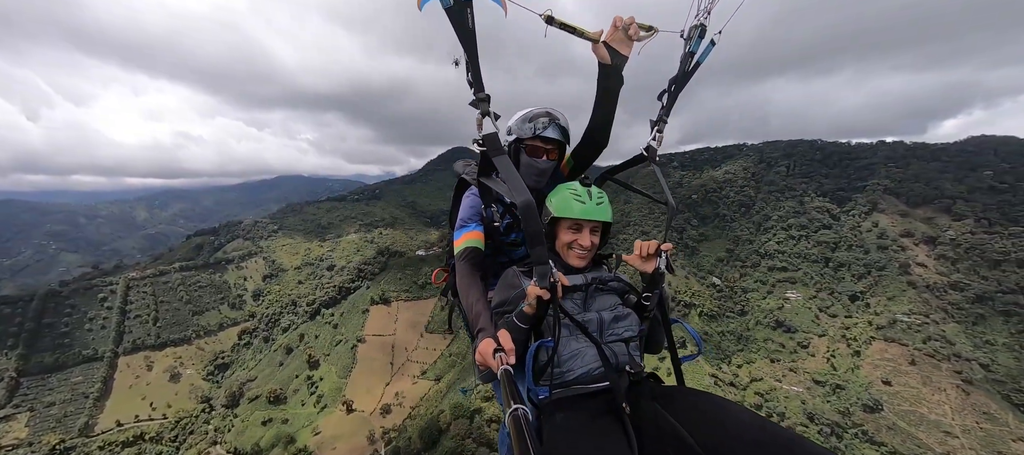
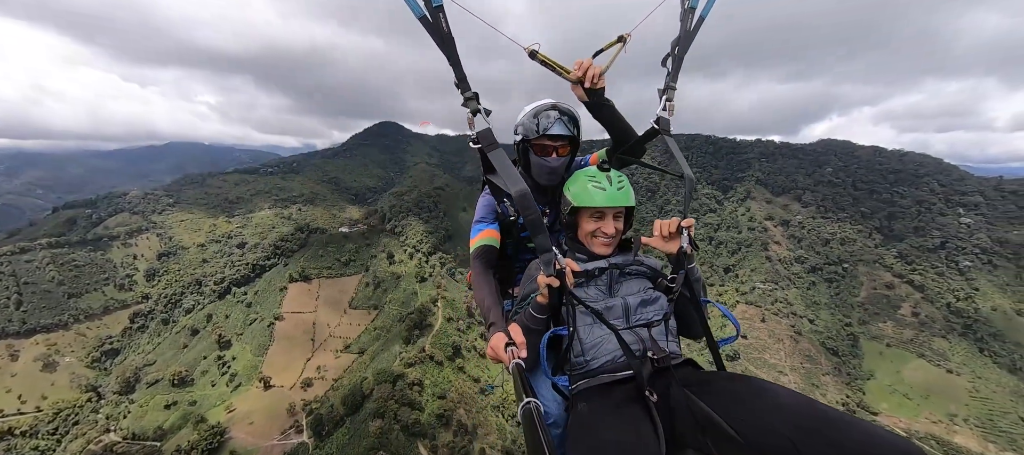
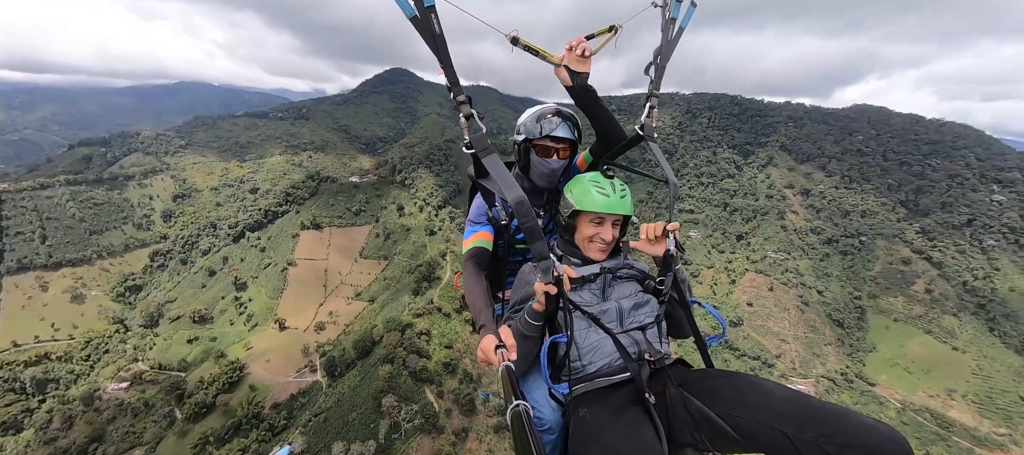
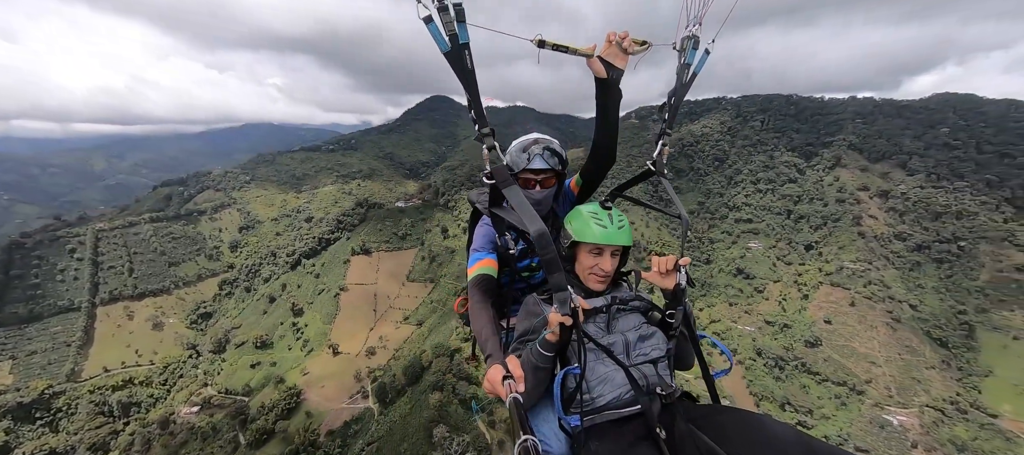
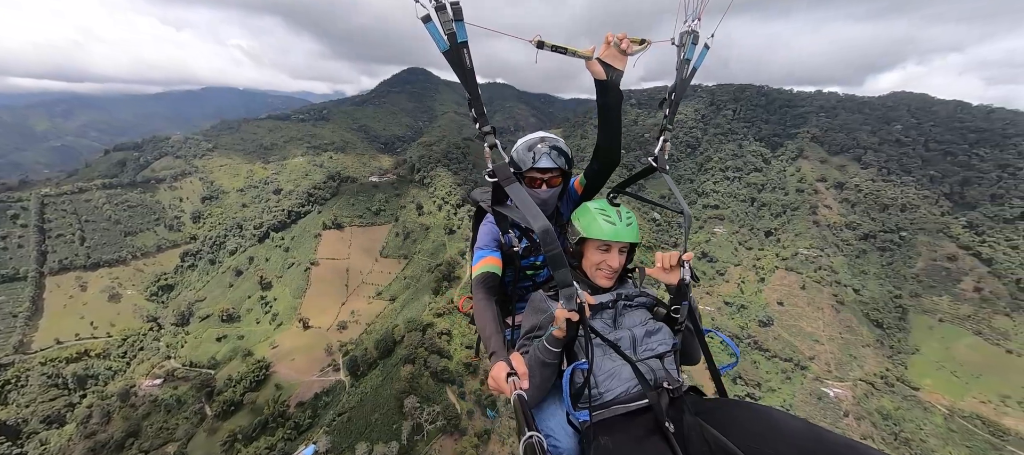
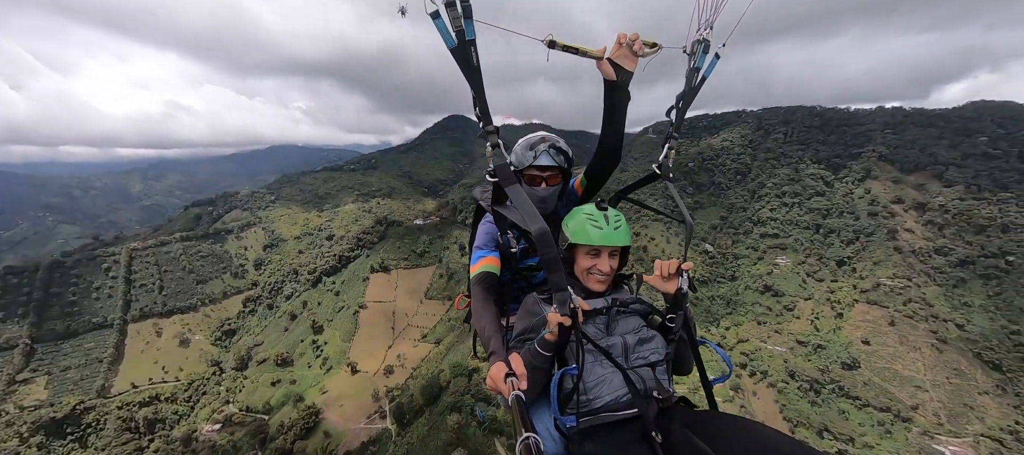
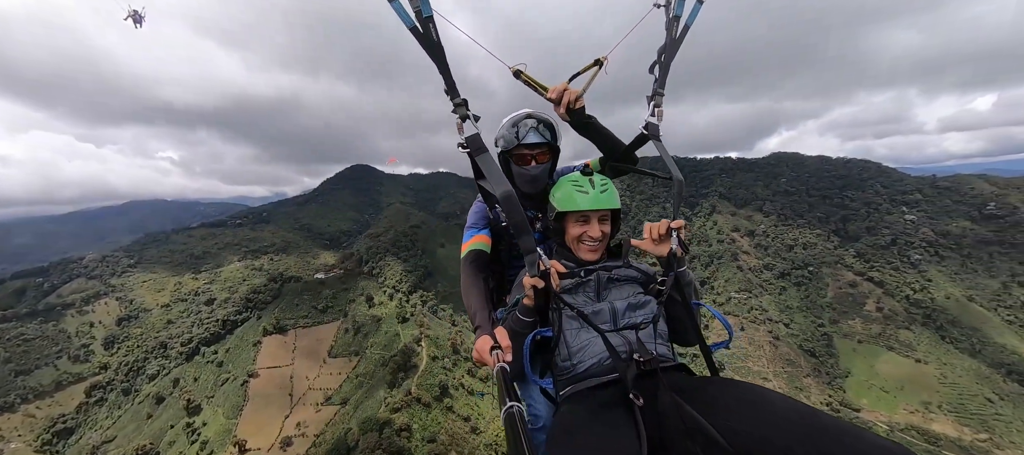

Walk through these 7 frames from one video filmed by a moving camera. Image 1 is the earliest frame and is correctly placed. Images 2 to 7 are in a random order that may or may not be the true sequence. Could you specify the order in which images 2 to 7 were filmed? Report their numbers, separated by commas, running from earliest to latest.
6, 4, 5, 3, 2, 7
